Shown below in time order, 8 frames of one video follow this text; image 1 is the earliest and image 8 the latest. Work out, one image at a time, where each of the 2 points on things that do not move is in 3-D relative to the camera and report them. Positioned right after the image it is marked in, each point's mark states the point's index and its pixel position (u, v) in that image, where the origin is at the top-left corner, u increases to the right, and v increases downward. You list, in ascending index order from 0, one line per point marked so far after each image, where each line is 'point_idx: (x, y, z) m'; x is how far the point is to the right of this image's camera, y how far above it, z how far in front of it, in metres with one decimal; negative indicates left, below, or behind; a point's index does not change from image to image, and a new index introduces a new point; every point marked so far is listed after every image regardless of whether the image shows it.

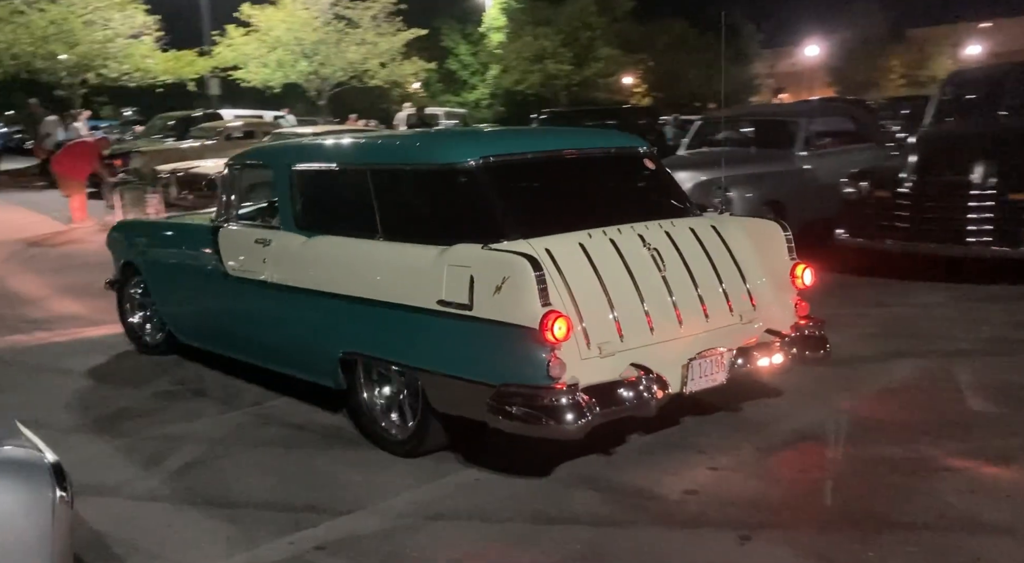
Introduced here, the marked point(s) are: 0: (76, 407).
0: (-2.8, -0.8, +5.6) m
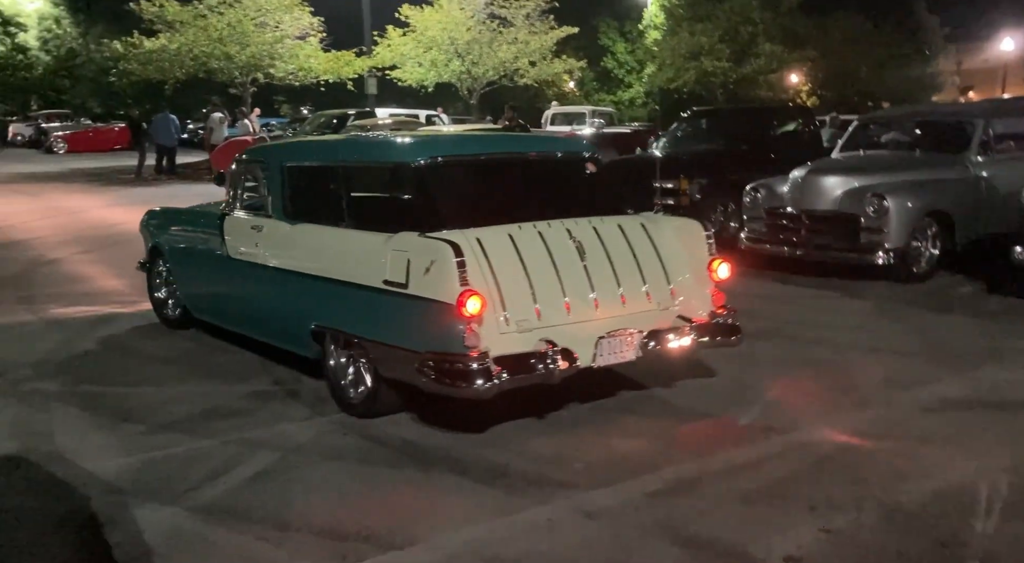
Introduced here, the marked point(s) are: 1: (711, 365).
0: (-2.2, -0.8, +5.6) m
1: (+1.4, -0.6, +6.1) m
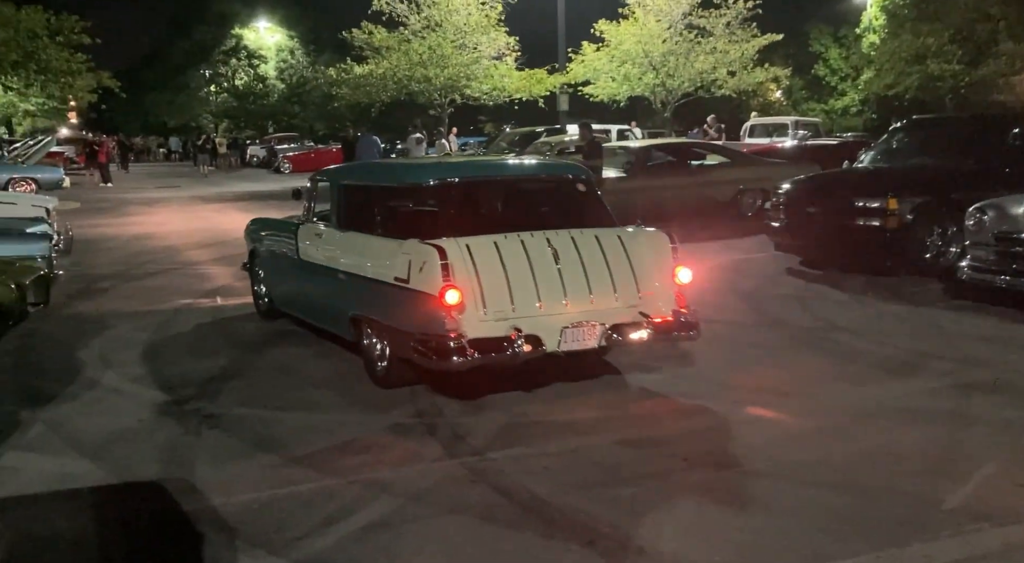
0: (-1.3, -1.0, +5.5) m
1: (+2.4, -0.8, +5.1) m
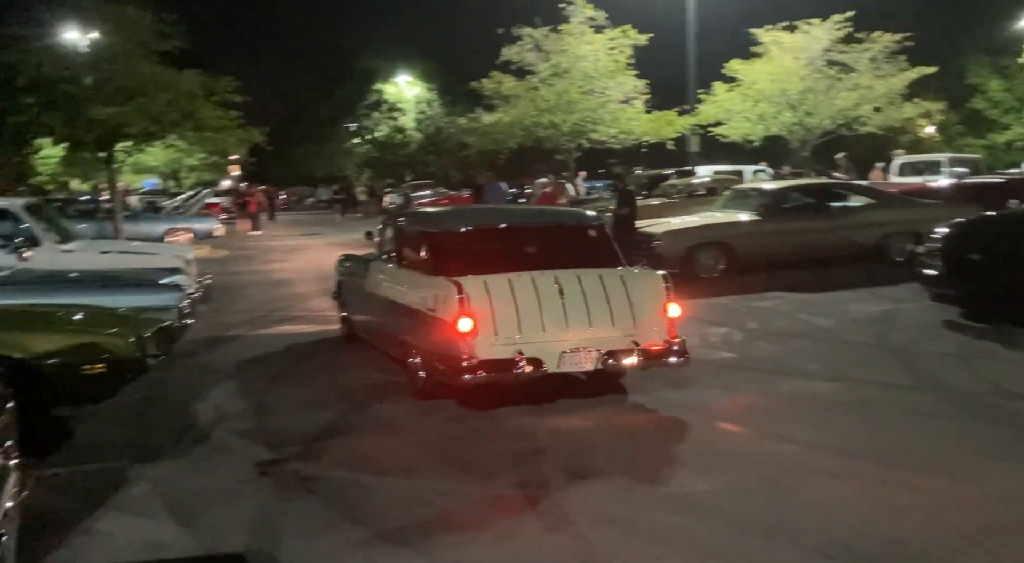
0: (-0.6, -1.3, +5.1) m
1: (+2.9, -1.2, +4.2) m
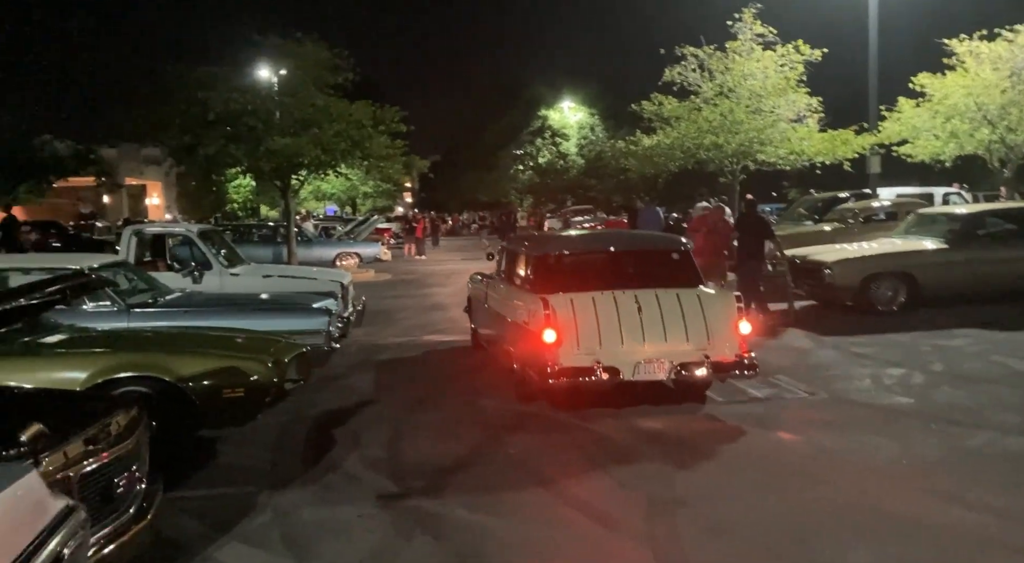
0: (+0.1, -1.5, +4.7) m
1: (+3.4, -1.4, +3.1) m
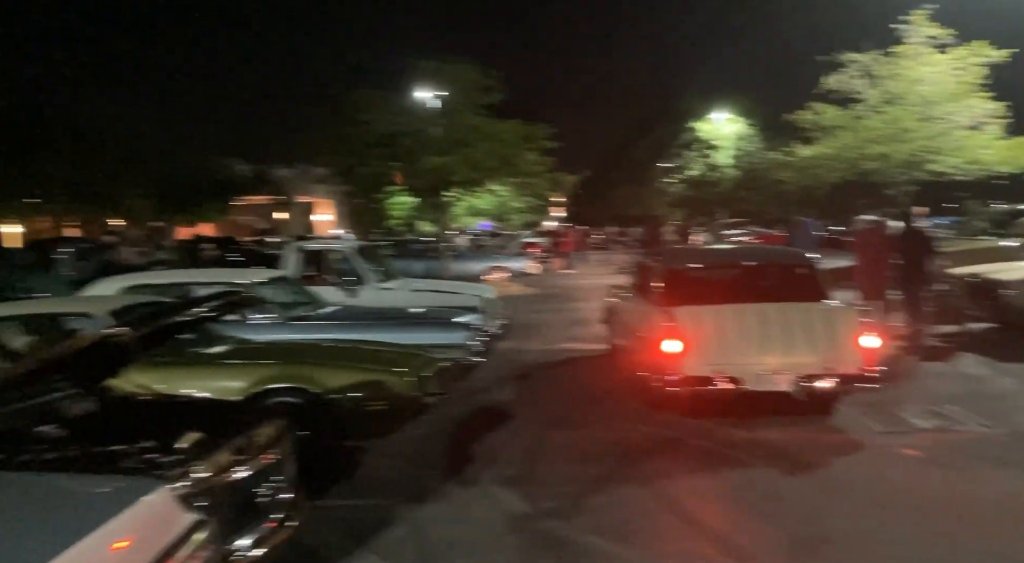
0: (+0.8, -1.6, +4.5) m
1: (+3.7, -1.5, +2.3) m
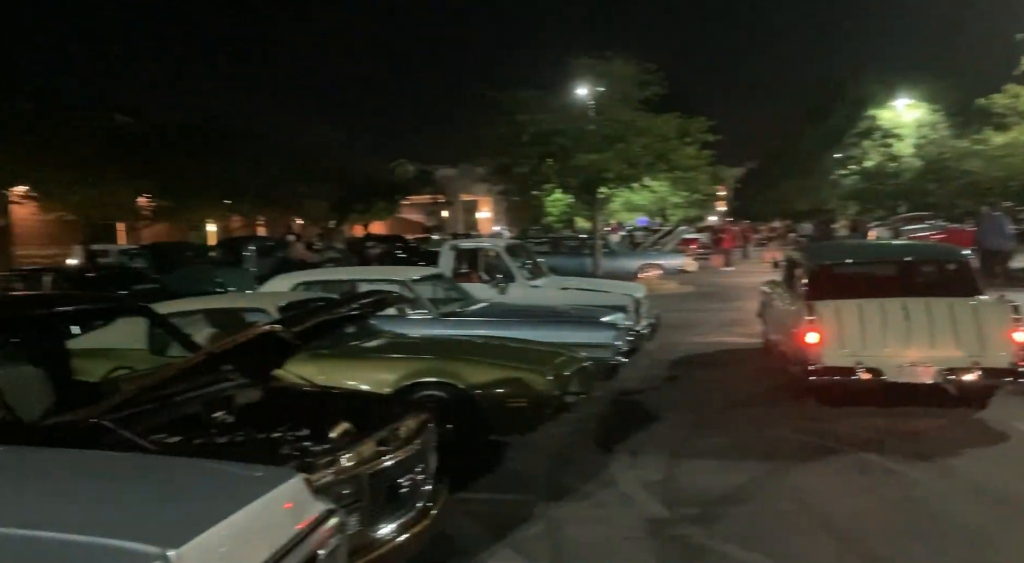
0: (+1.4, -1.6, +4.2) m
1: (+3.9, -1.5, +1.6) m
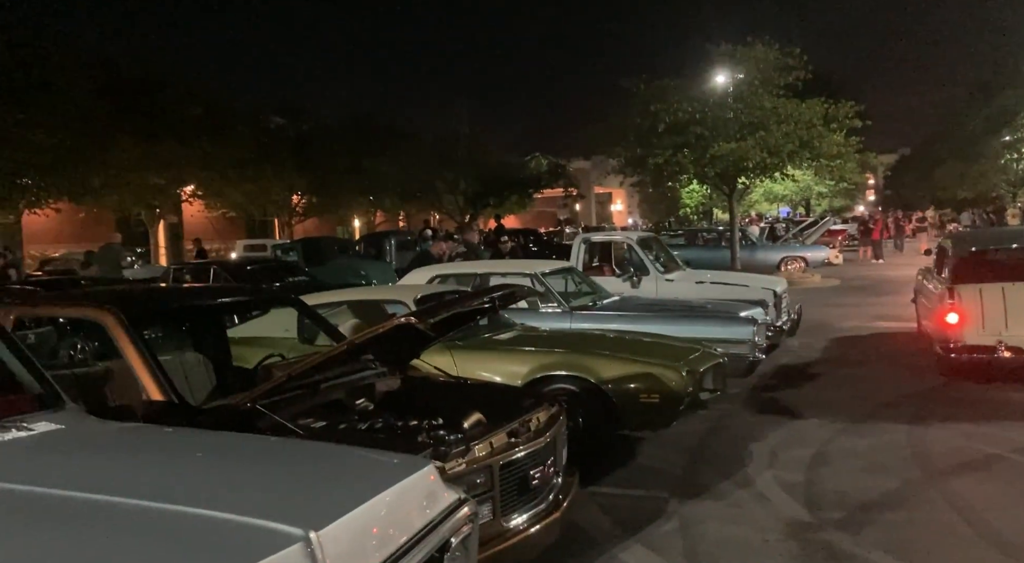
0: (+2.0, -1.6, +4.0) m
1: (+4.1, -1.5, +1.0) m
